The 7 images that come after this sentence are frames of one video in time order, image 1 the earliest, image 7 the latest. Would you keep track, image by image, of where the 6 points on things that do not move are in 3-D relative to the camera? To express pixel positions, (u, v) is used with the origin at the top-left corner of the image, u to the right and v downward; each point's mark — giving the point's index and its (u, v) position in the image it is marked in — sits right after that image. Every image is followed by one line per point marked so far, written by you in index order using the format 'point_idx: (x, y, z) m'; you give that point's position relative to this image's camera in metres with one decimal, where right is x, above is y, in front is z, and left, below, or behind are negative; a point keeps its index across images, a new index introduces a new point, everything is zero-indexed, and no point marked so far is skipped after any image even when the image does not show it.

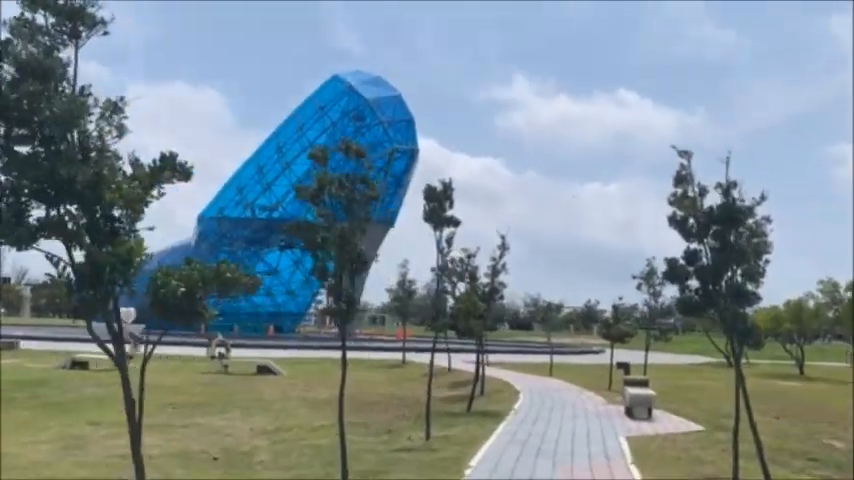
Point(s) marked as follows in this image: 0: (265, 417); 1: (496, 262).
0: (-3.8, -4.2, +17.3) m
1: (+1.8, -0.6, +19.7) m
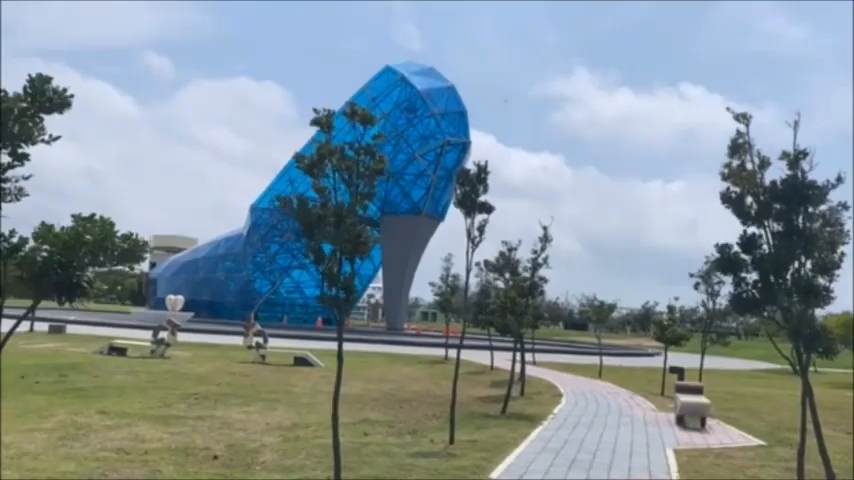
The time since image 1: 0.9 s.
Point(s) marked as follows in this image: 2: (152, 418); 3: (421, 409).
0: (-3.1, -3.8, +16.4) m
1: (+2.7, -0.3, +18.3) m
2: (-5.2, -3.4, +14.0) m
3: (-0.2, -4.1, +17.8) m
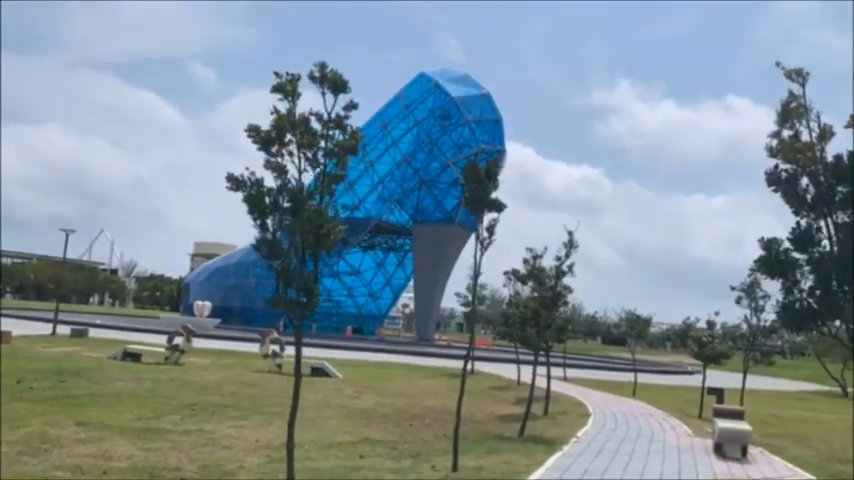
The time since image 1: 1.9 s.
0: (-2.9, -3.9, +15.2) m
1: (+3.1, -0.5, +16.9) m
2: (-5.1, -3.3, +12.9) m
3: (+0.1, -4.2, +16.4) m
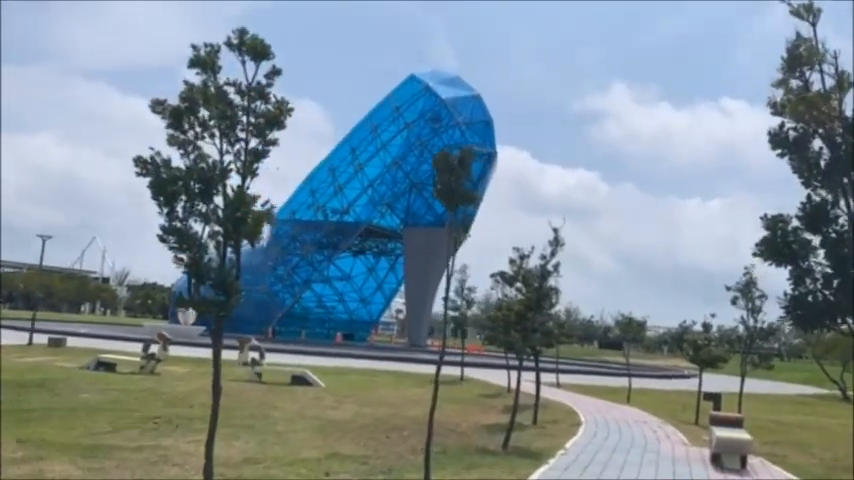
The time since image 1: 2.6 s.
0: (-3.4, -3.9, +14.2) m
1: (+2.6, -0.4, +15.9) m
2: (-5.6, -3.3, +11.8) m
3: (-0.4, -4.2, +15.3) m
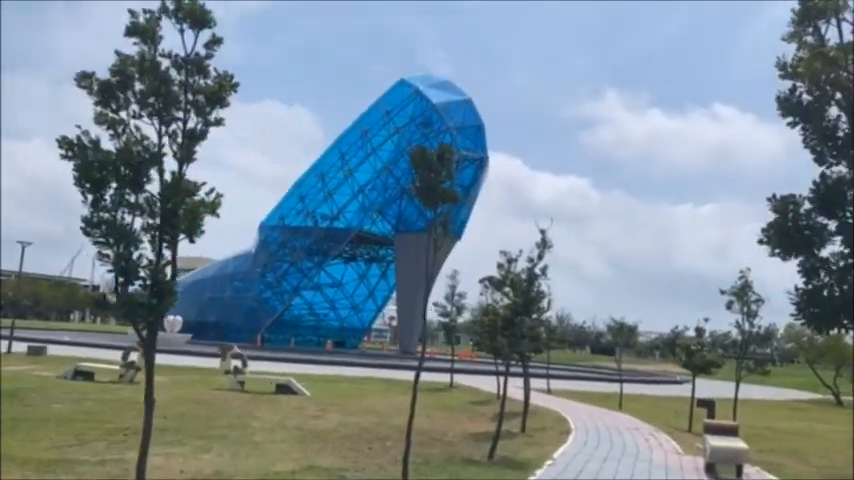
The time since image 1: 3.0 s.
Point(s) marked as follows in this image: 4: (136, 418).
0: (-3.7, -3.9, +13.5) m
1: (+2.2, -0.5, +15.3) m
2: (-5.9, -3.4, +11.1) m
3: (-0.7, -4.2, +14.7) m
4: (-6.7, -4.1, +17.1) m
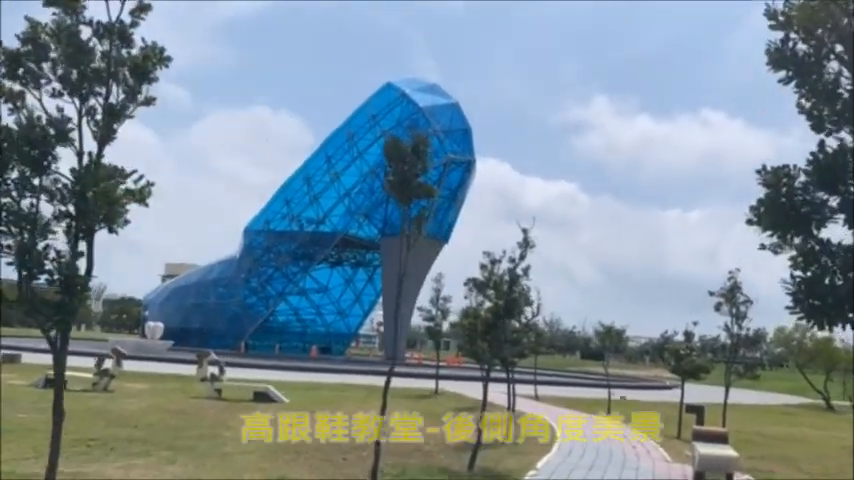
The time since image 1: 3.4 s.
0: (-4.1, -3.9, +12.8) m
1: (+1.8, -0.5, +14.7) m
2: (-6.3, -3.4, +10.4) m
3: (-1.1, -4.2, +14.0) m
4: (-7.2, -4.2, +16.4) m
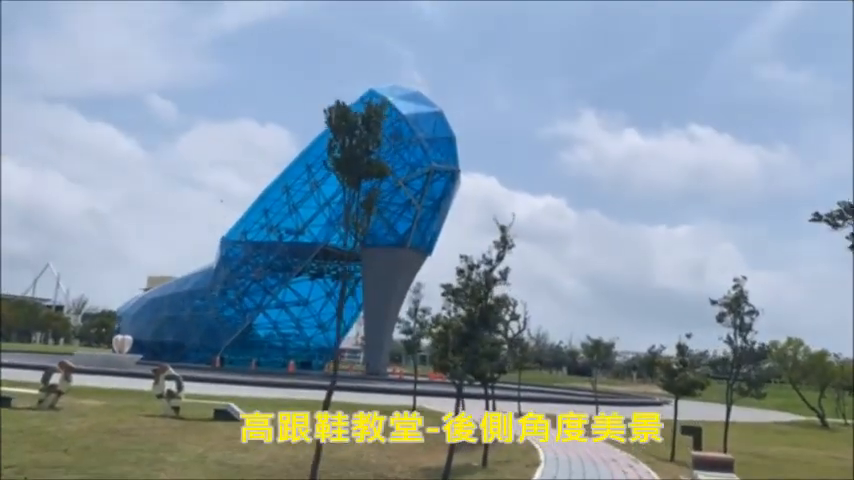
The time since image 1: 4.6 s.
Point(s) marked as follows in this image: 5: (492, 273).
0: (-4.7, -3.8, +10.9) m
1: (+1.2, -0.5, +13.0) m
2: (-6.8, -3.2, +8.5) m
3: (-1.7, -4.2, +12.2) m
4: (-7.8, -4.2, +14.5) m
5: (+1.2, -0.6, +13.0) m
